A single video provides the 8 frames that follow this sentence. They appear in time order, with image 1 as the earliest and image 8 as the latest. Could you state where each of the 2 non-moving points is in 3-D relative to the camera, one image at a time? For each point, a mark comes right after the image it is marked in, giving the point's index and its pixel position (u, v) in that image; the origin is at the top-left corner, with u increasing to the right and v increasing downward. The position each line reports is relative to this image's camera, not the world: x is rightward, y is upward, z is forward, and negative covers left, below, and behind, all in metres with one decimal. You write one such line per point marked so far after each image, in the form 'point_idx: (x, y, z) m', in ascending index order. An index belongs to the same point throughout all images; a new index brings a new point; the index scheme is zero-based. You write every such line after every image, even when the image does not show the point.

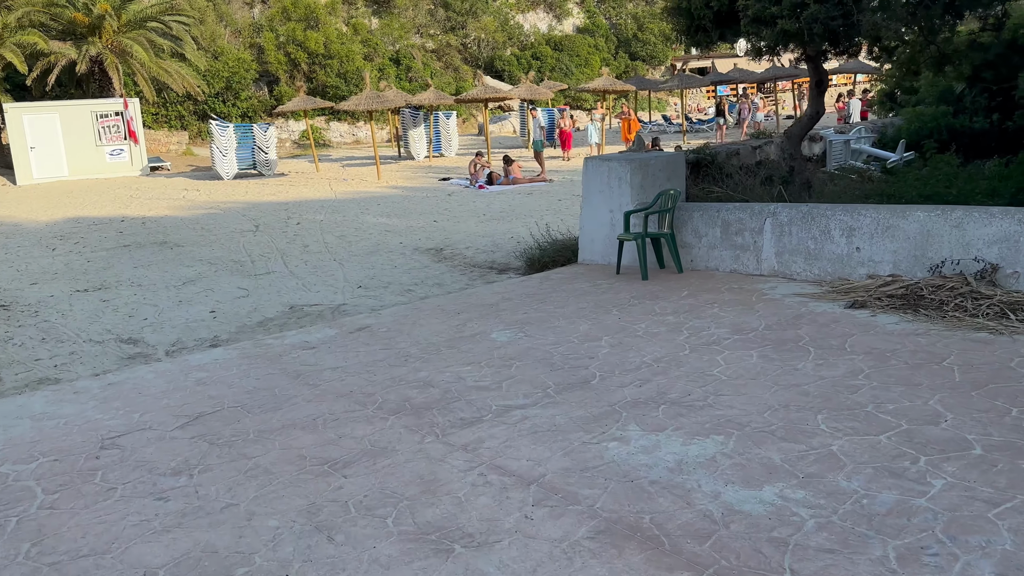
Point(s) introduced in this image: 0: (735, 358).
0: (+1.1, -0.3, +4.0) m
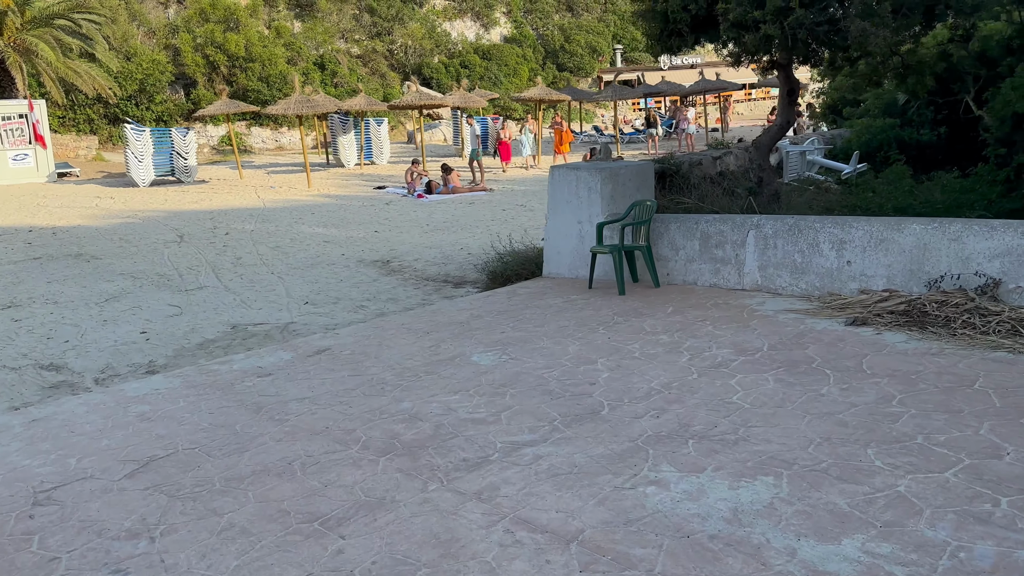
0: (+1.1, -0.4, +3.7) m
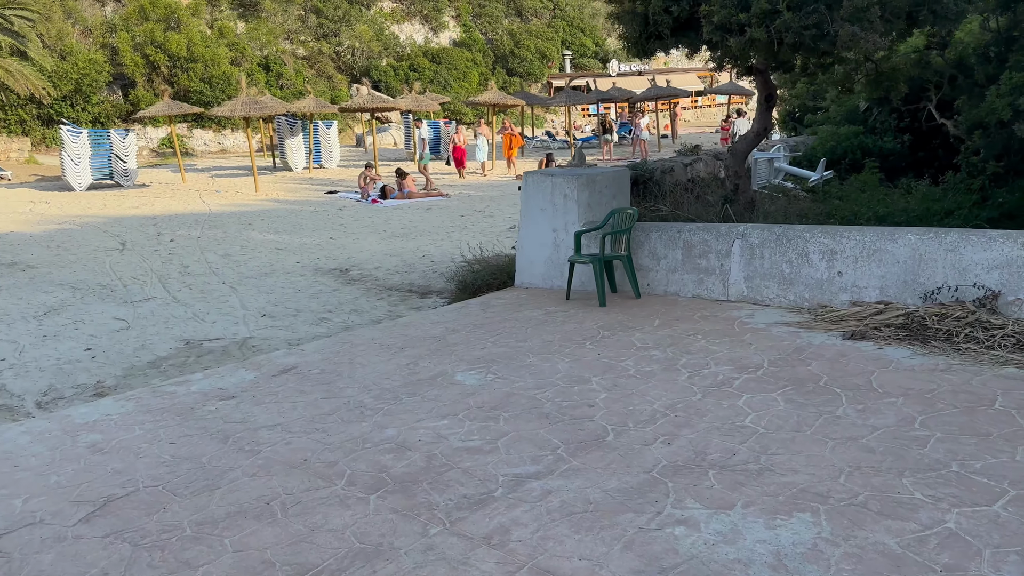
0: (+1.1, -0.5, +3.5) m
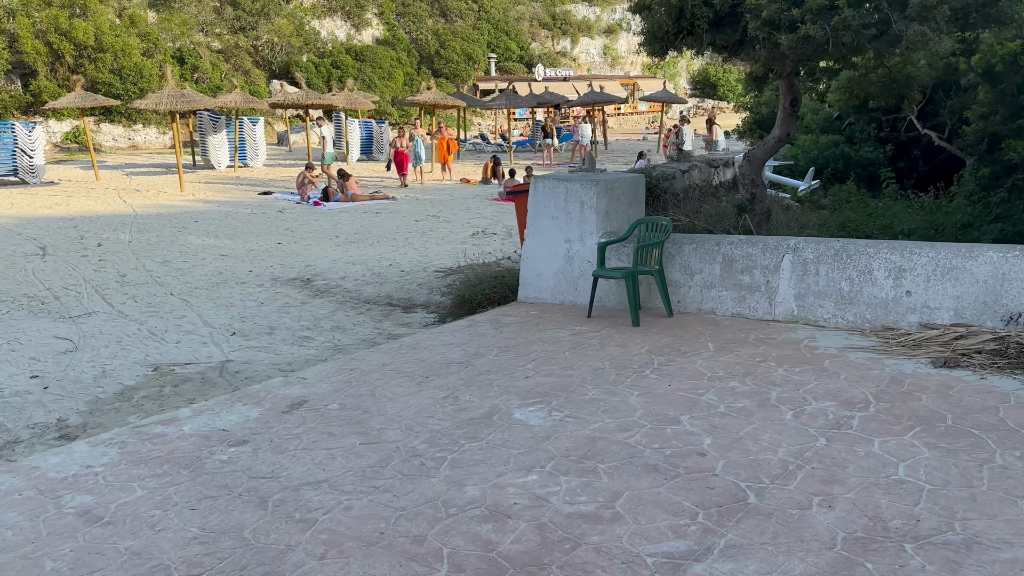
0: (+1.4, -0.6, +3.1) m
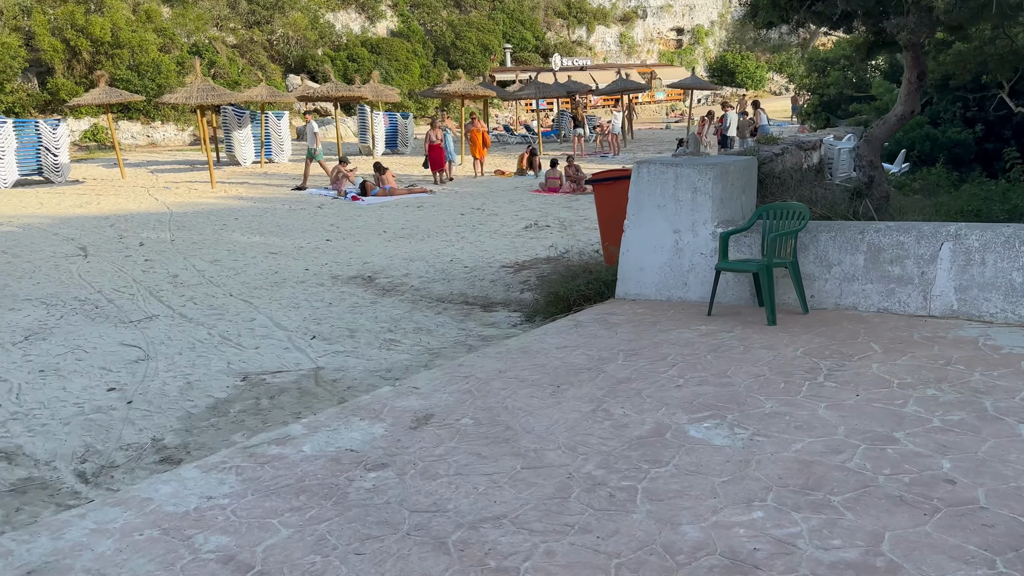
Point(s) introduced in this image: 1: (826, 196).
0: (+2.1, -0.6, +2.6) m
1: (+2.3, +0.7, +6.2) m
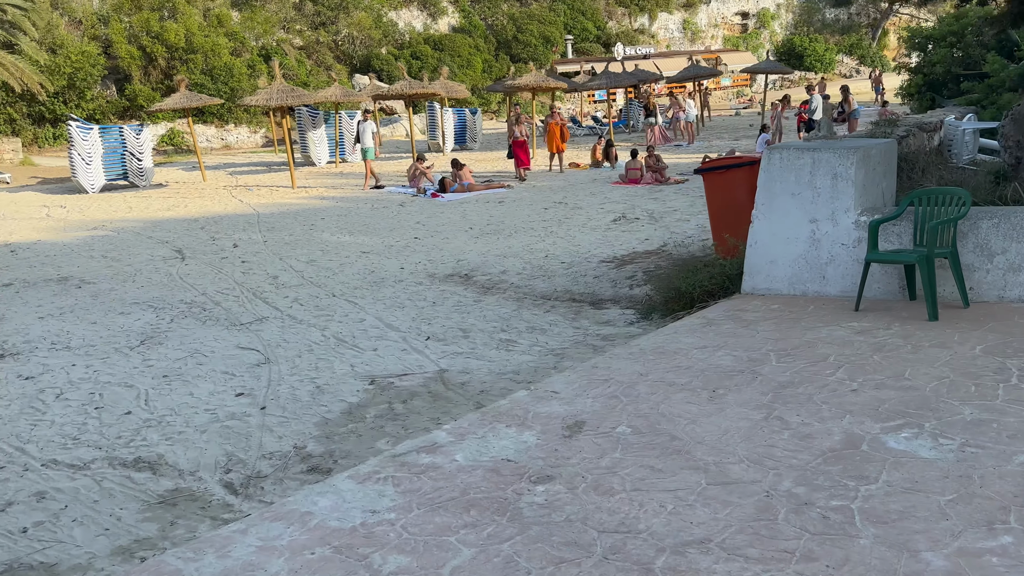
0: (+2.7, -0.5, +2.2) m
1: (+3.1, +0.8, +5.7) m
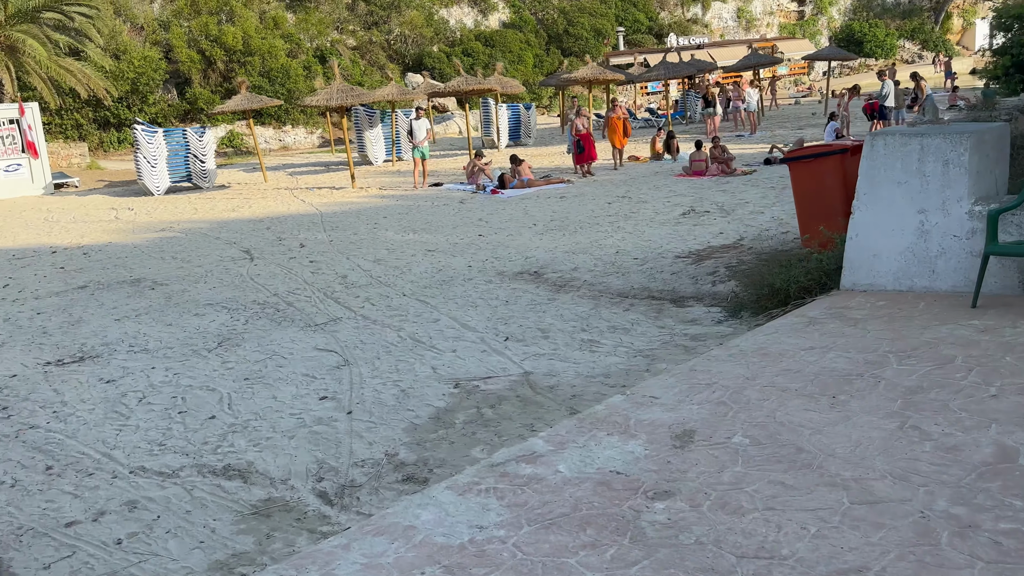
0: (+3.0, -0.5, +1.9) m
1: (+3.6, +0.8, +5.3) m
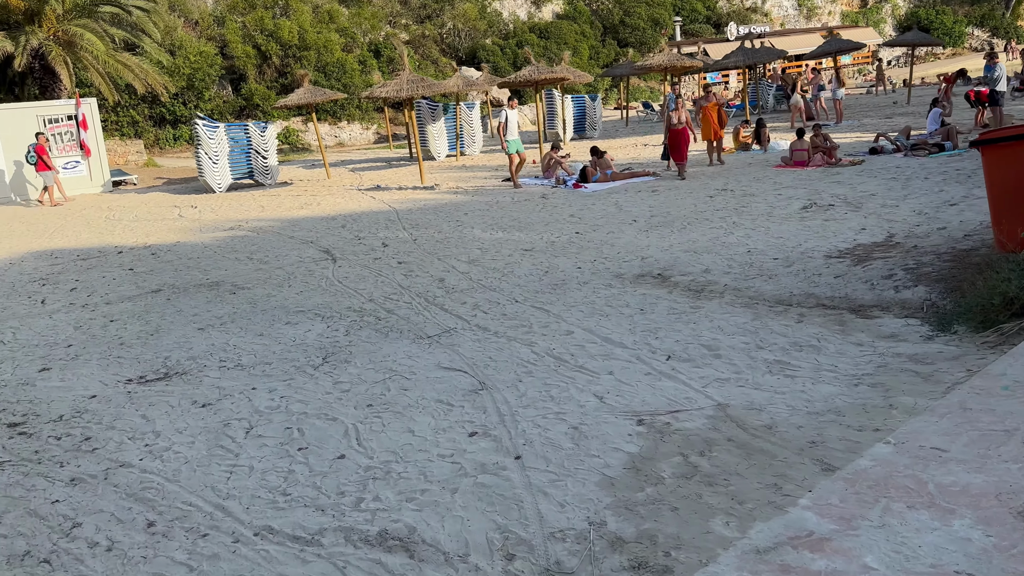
0: (+3.8, -0.6, +0.8) m
1: (+4.6, +0.8, +4.2) m
